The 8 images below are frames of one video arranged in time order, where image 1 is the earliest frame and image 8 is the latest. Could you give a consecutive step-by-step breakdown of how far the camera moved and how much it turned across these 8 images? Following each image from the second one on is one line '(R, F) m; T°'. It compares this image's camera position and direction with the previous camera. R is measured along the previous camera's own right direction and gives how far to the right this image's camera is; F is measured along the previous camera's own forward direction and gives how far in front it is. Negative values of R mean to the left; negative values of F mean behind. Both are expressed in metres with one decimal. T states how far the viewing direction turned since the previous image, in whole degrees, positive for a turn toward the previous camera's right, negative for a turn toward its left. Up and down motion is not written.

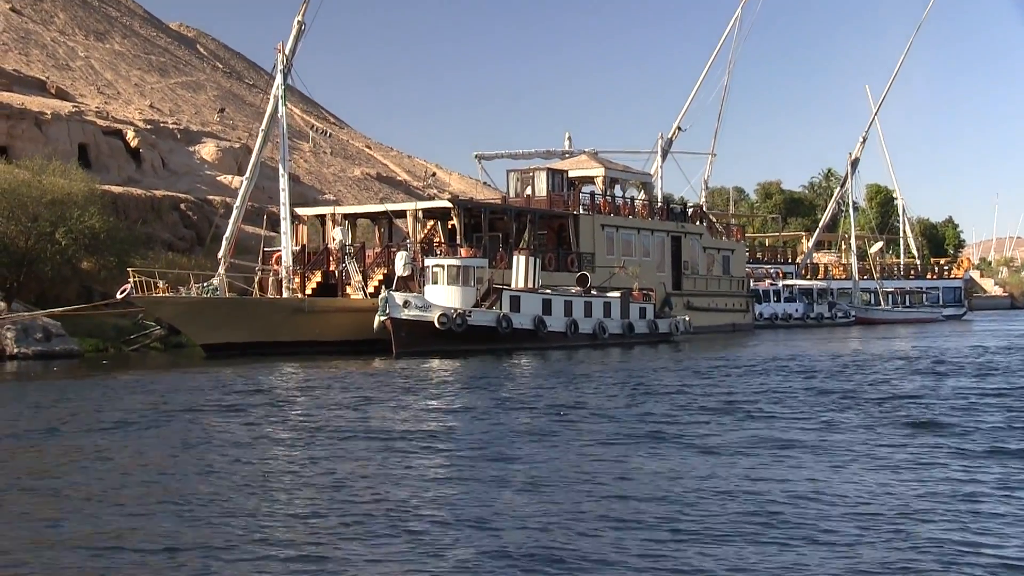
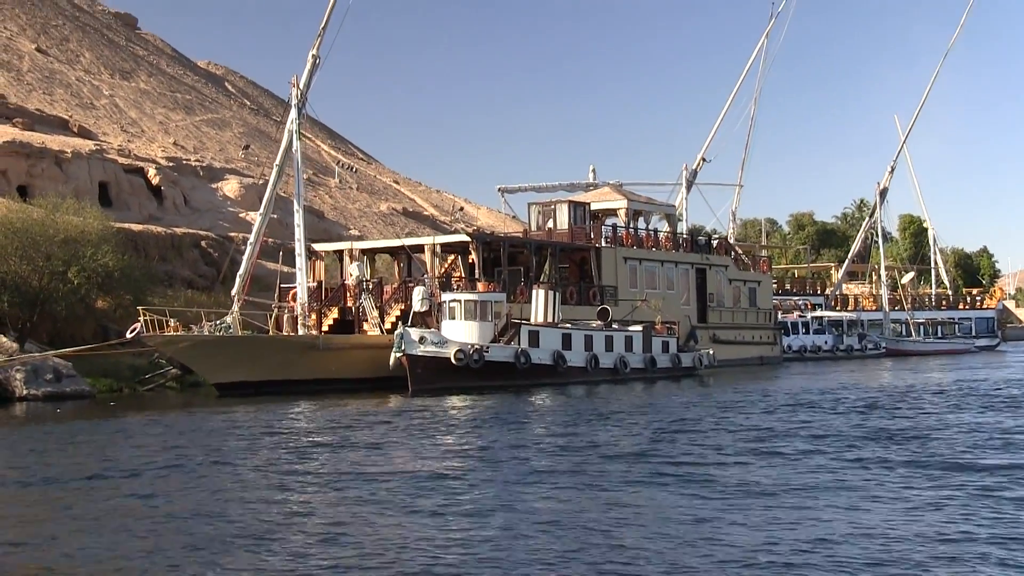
(+0.3, +0.6) m; -1°
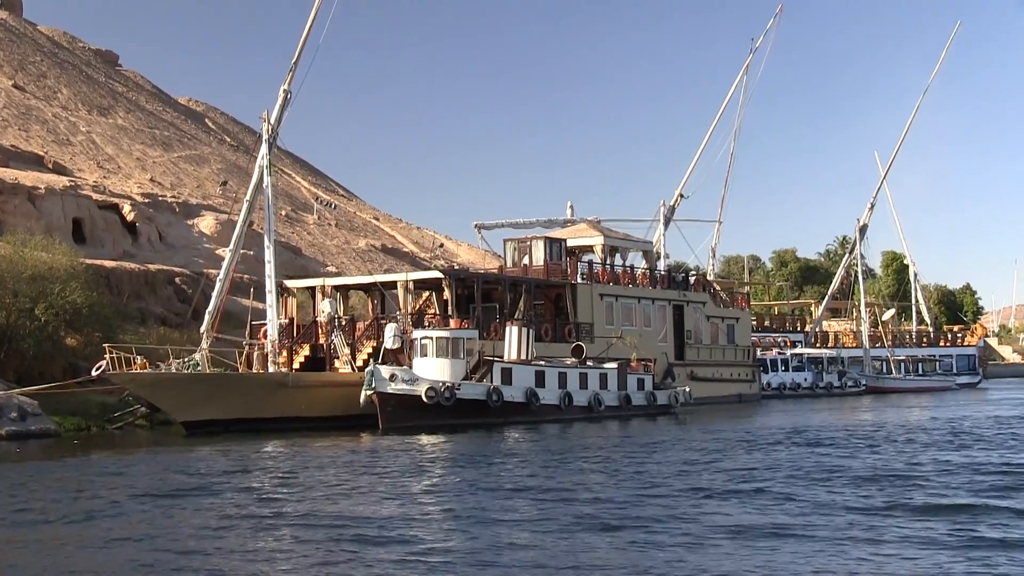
(+0.3, +0.3) m; +1°
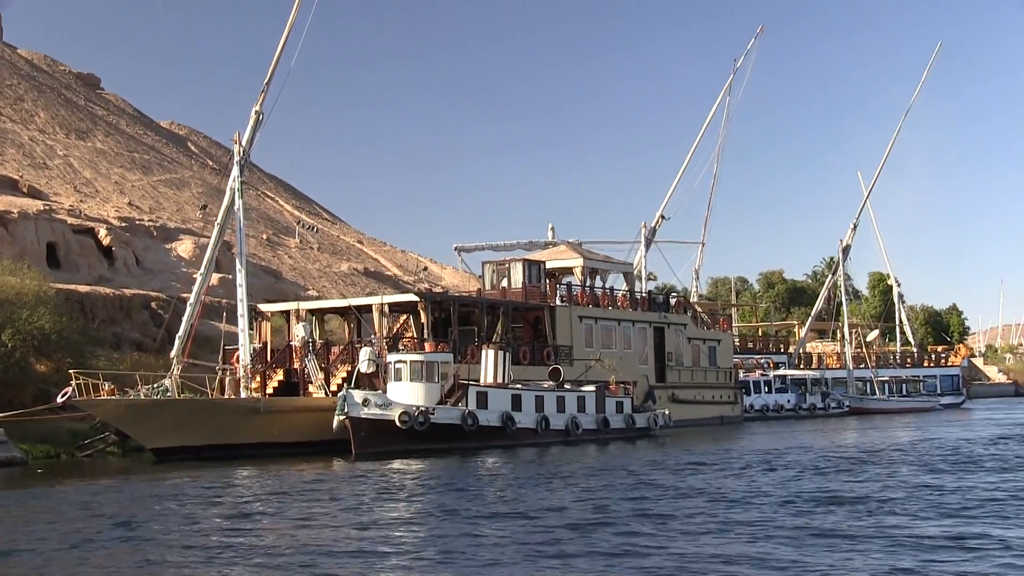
(+0.3, +0.4) m; 0°
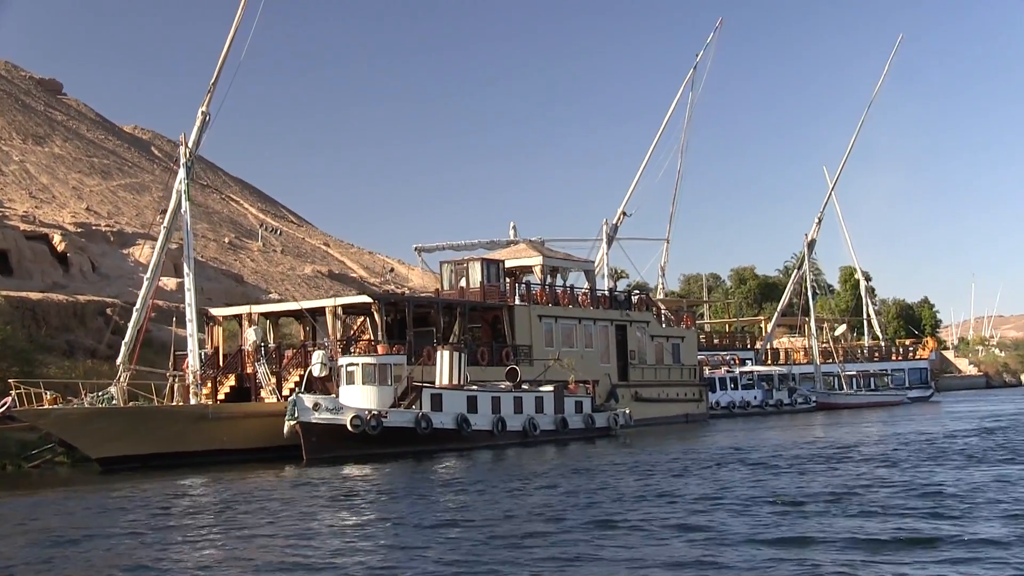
(+0.4, +0.5) m; +1°
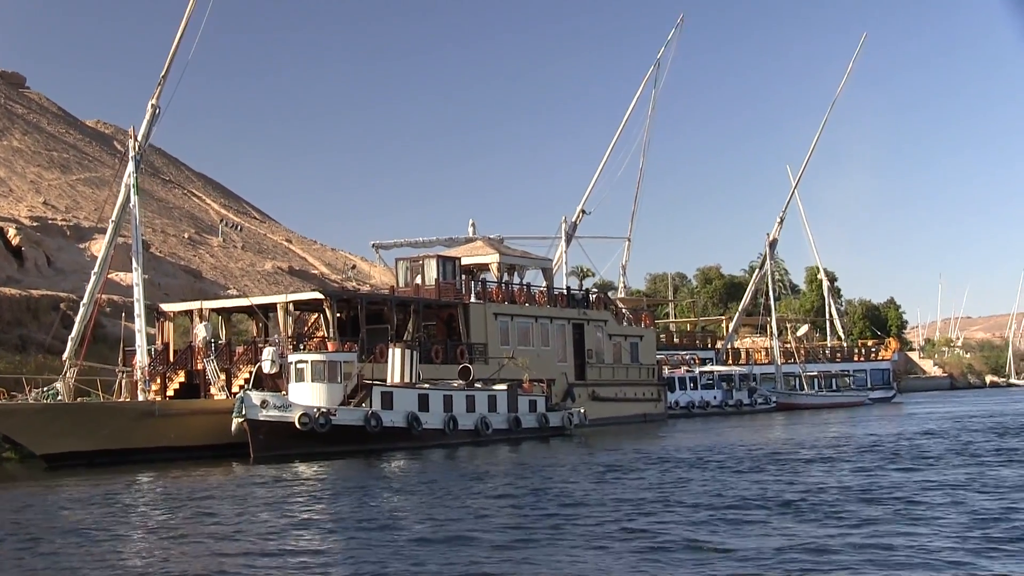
(+0.3, +0.2) m; +1°
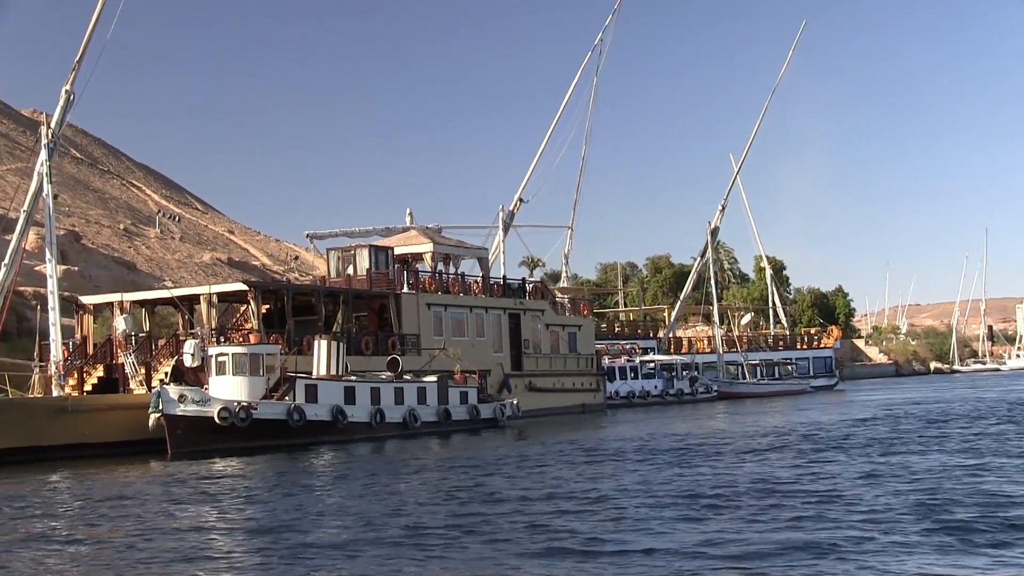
(+0.5, +0.8) m; +2°
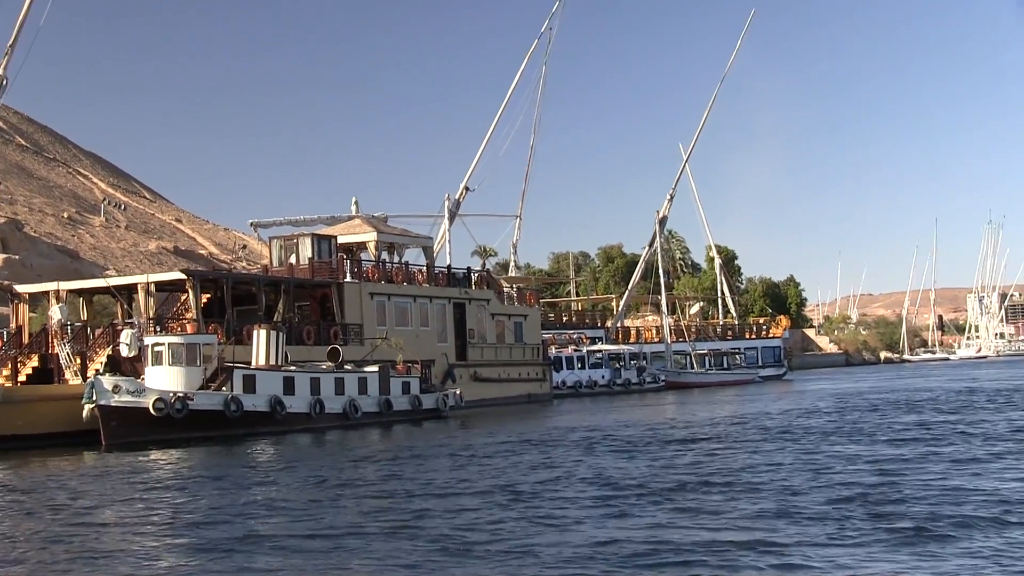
(+0.3, +0.3) m; +2°
